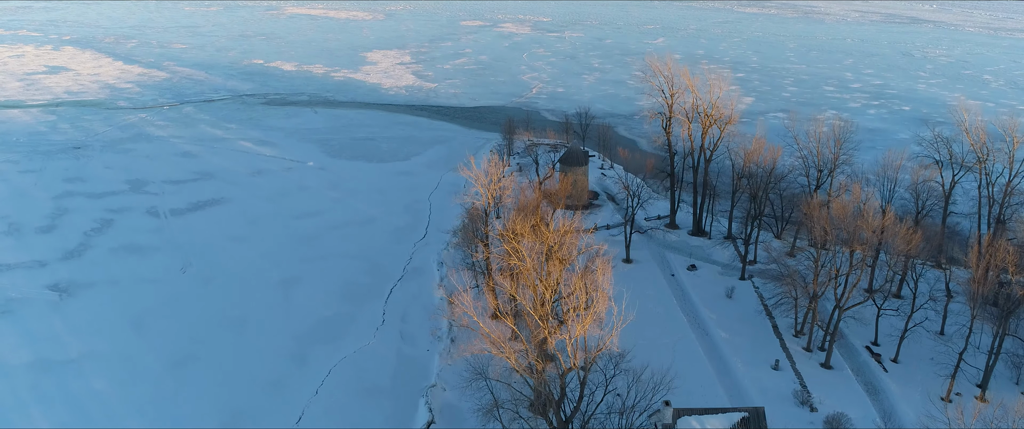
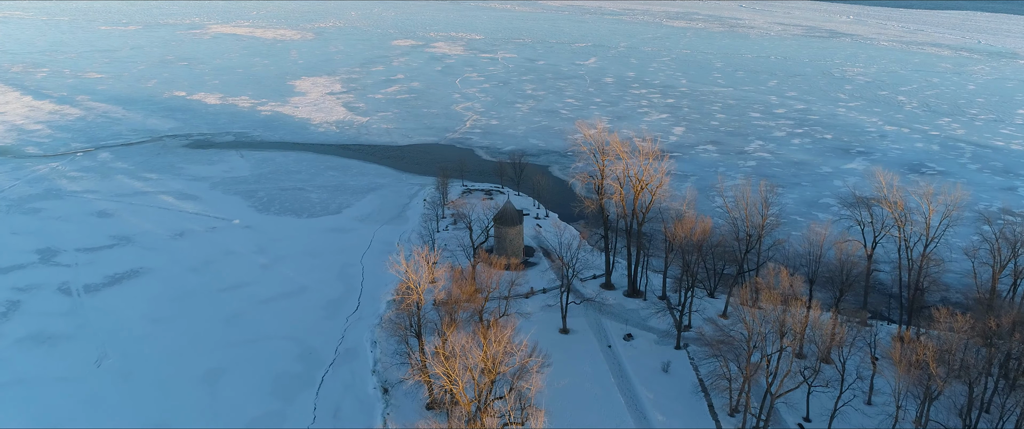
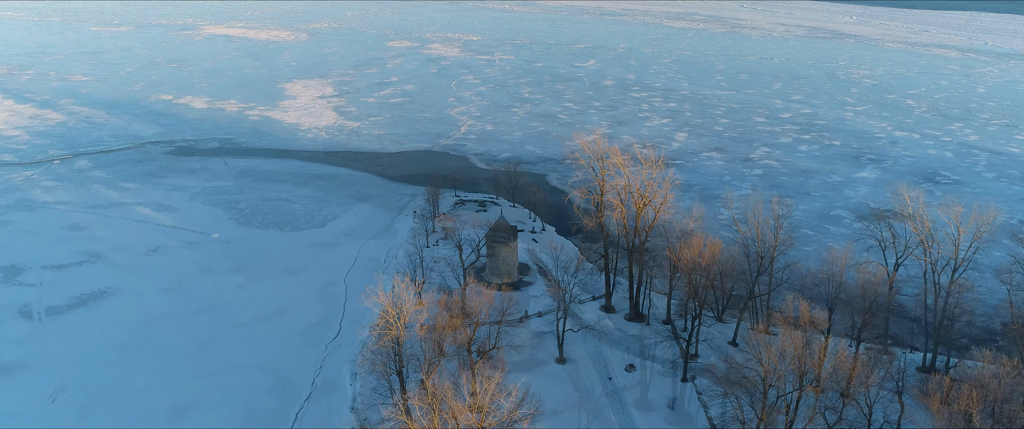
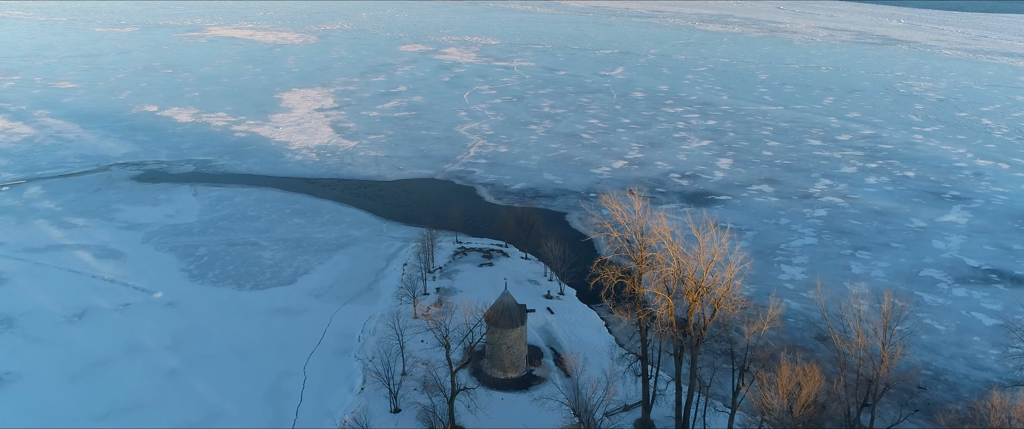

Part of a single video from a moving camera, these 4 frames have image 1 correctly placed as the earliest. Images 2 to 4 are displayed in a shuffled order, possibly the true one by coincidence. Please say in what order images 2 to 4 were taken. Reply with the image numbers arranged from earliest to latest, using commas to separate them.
2, 3, 4
